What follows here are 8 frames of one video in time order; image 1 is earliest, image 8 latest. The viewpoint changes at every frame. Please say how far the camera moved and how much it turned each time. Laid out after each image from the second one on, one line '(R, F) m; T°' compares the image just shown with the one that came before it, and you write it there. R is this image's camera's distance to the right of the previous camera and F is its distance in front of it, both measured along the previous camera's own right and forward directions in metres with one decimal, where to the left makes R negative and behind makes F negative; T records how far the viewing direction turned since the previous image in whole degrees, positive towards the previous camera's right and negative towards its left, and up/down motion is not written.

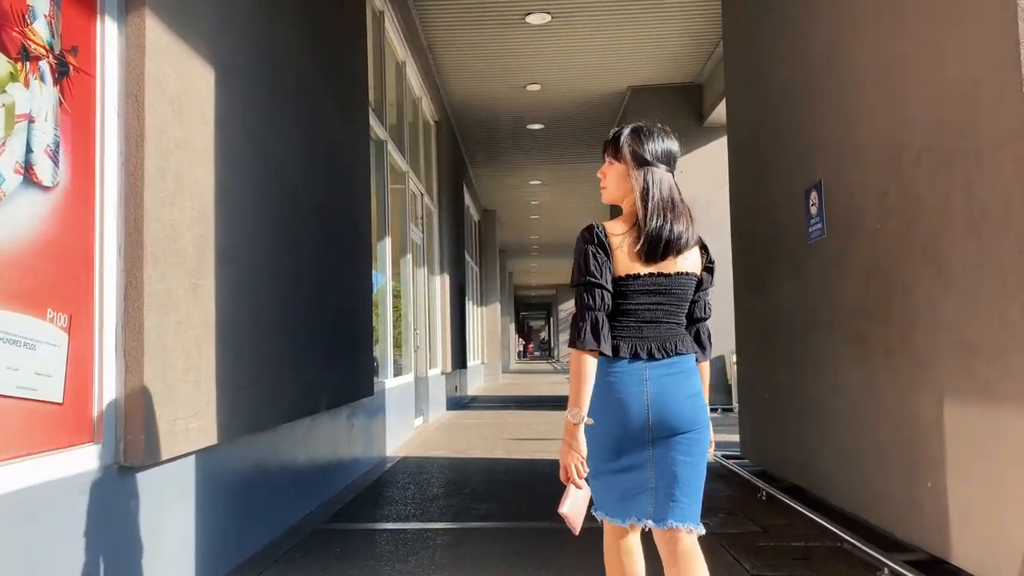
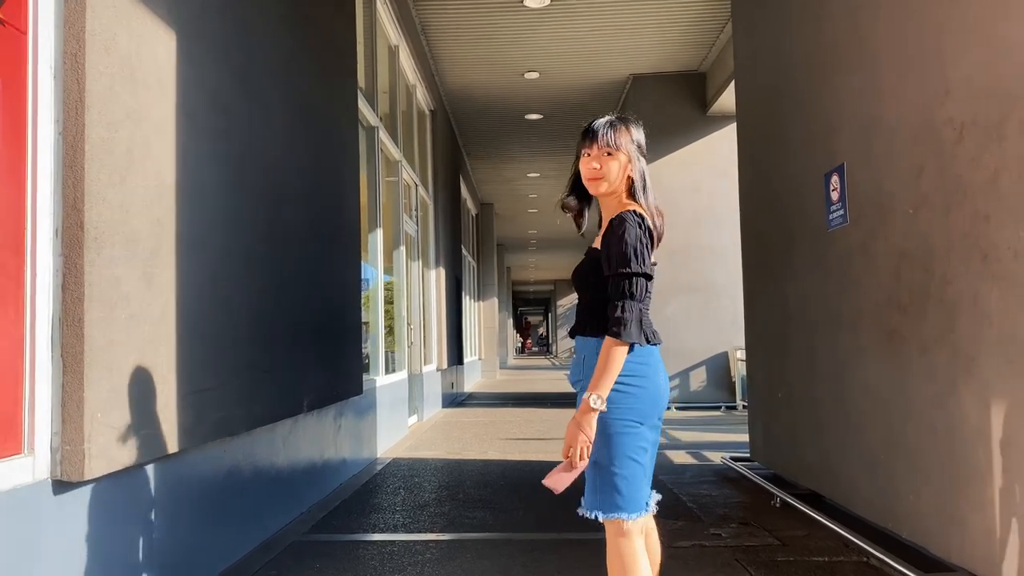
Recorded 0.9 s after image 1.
(0.0, +0.2) m; 0°
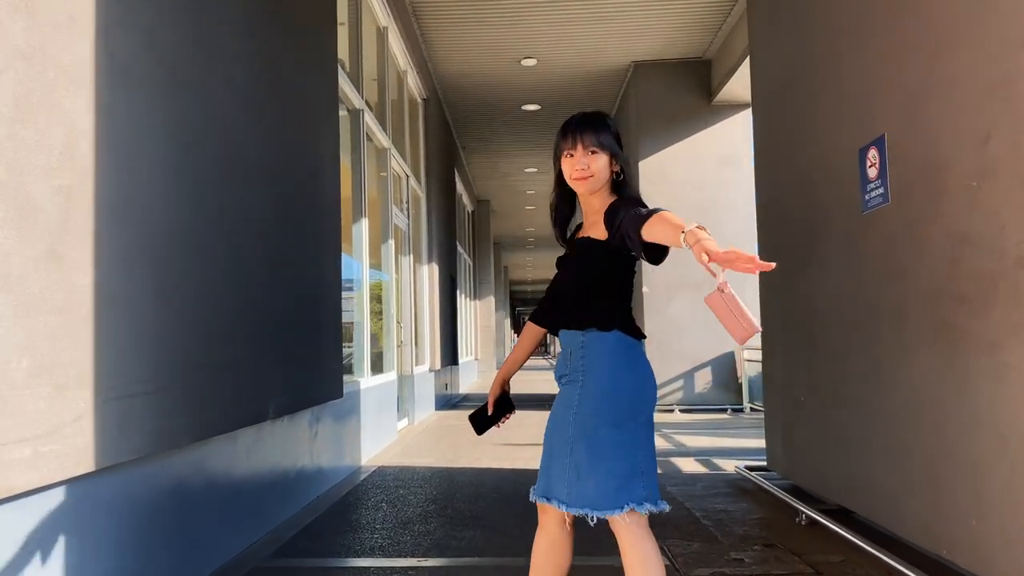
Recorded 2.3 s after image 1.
(0.0, +0.4) m; 0°
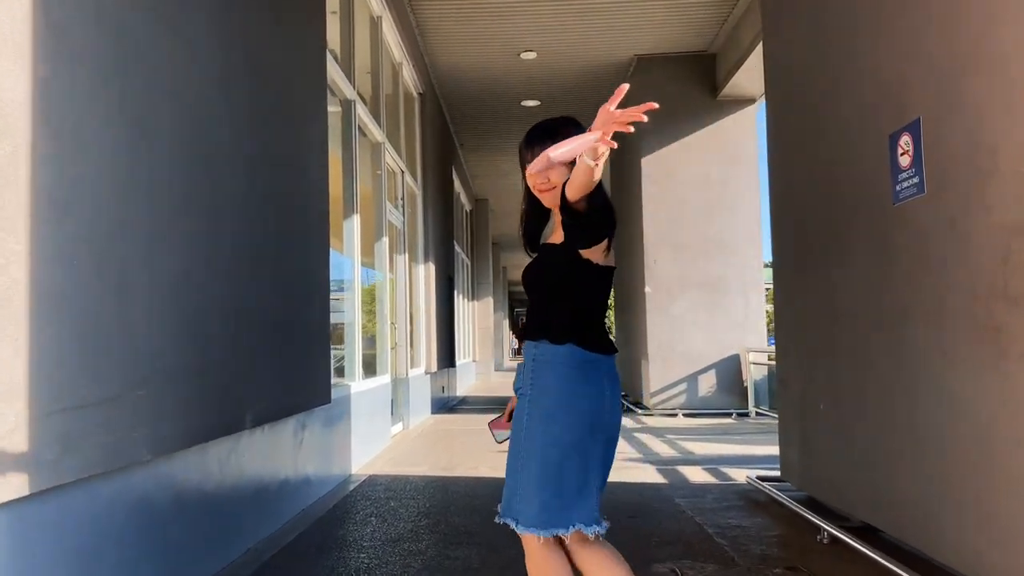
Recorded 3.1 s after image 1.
(0.0, +0.2) m; 0°
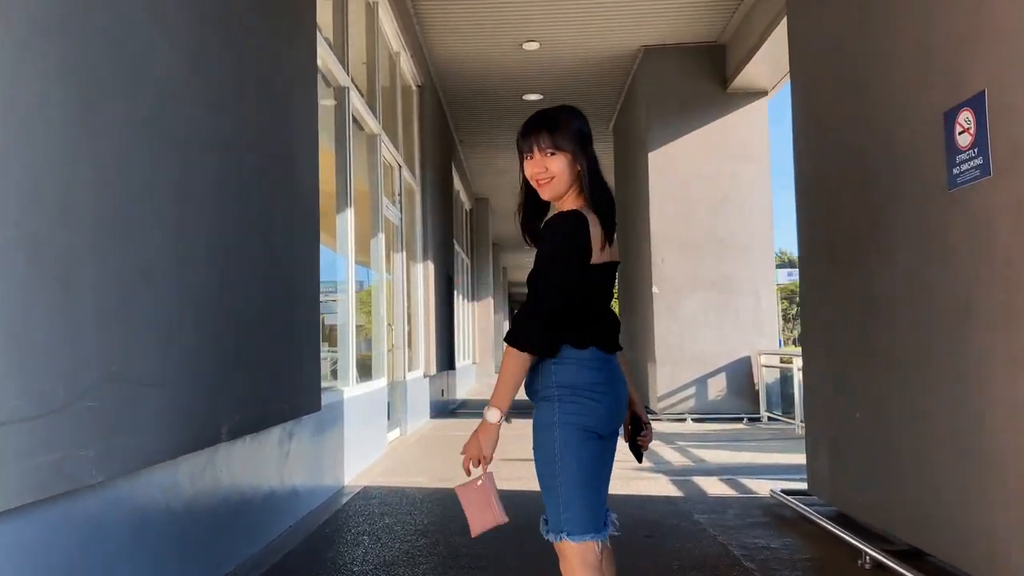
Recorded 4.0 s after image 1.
(0.0, +0.3) m; 0°
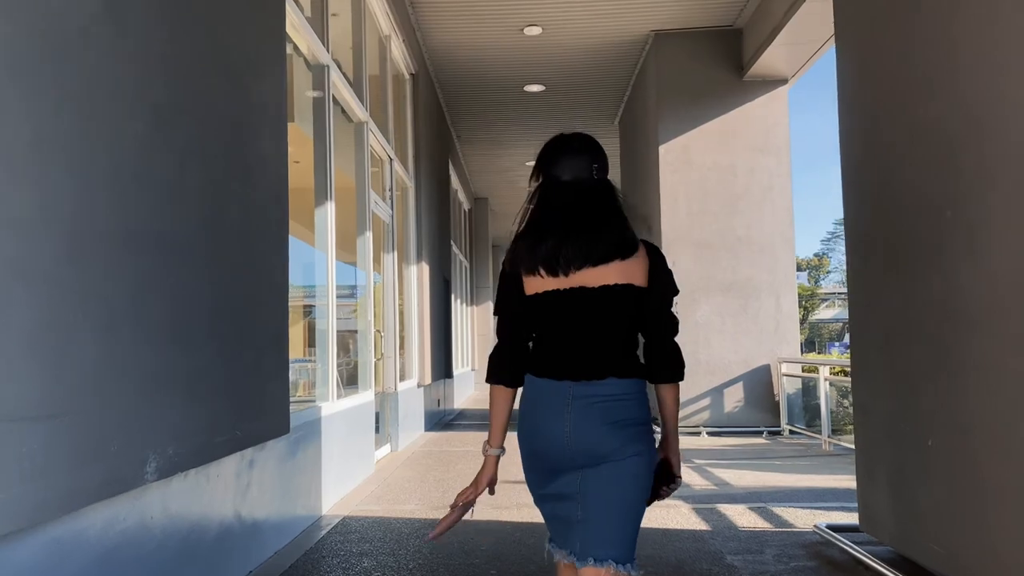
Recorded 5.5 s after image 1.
(0.0, +0.5) m; 0°
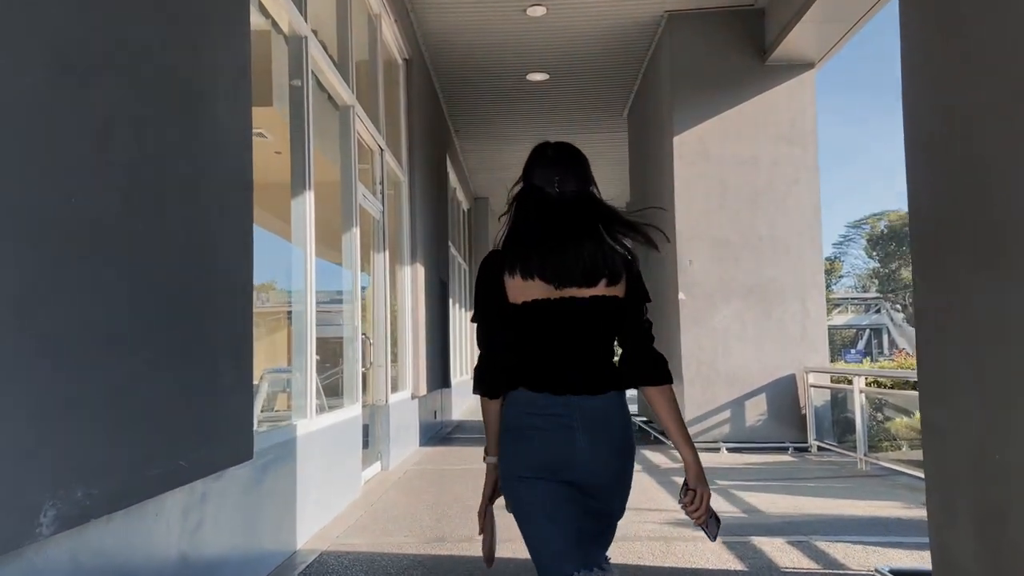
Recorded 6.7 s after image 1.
(0.0, +0.5) m; 0°
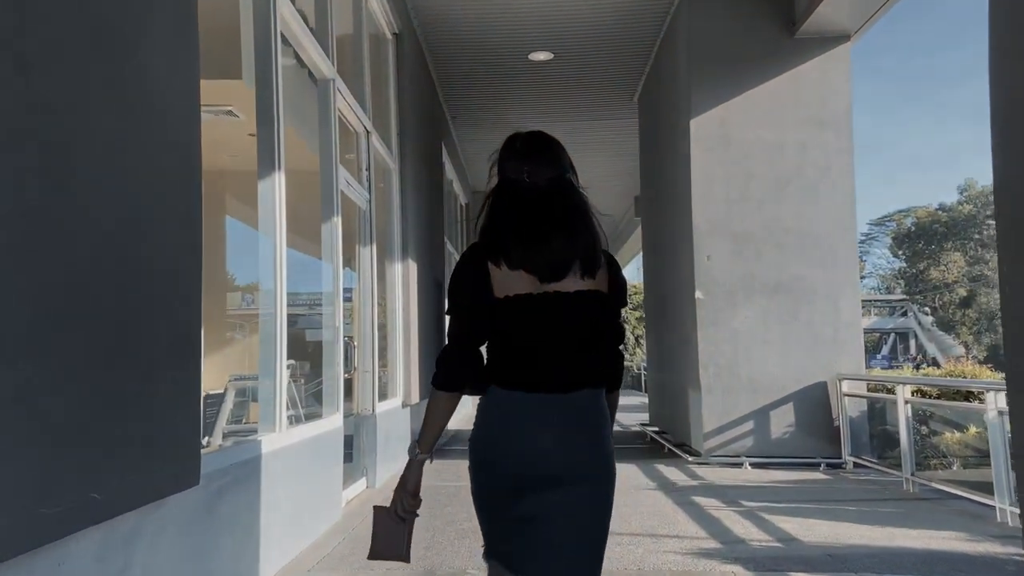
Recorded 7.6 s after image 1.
(0.0, +0.5) m; 0°
